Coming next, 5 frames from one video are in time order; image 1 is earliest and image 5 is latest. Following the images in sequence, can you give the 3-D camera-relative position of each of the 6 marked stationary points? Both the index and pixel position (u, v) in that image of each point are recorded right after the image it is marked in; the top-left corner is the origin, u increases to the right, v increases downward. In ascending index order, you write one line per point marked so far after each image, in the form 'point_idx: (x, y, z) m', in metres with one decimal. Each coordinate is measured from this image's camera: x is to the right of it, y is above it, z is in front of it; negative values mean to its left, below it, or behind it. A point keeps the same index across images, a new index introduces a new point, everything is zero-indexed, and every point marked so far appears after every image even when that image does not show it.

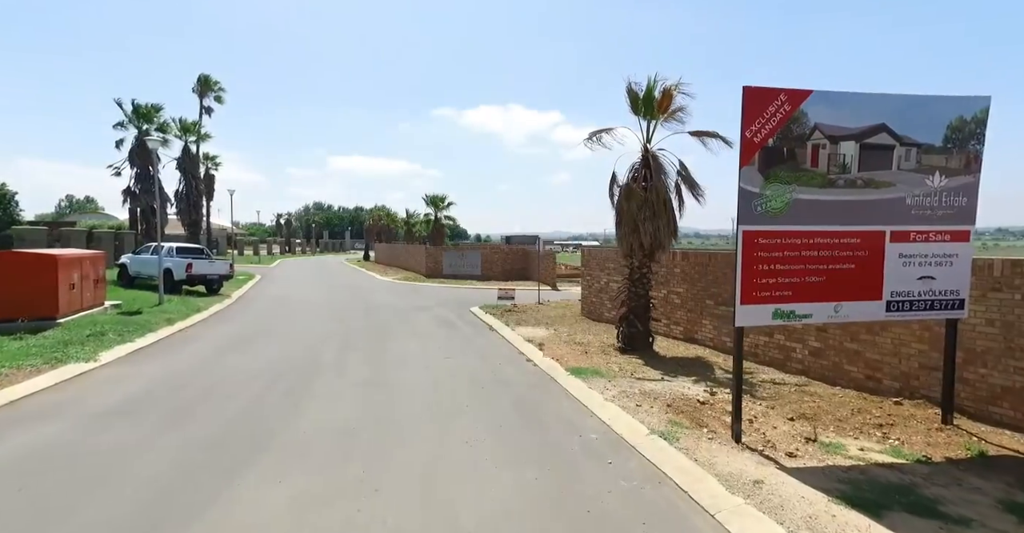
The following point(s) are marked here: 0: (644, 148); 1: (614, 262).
0: (+2.5, +2.2, +10.6) m
1: (+2.7, +0.1, +15.1) m
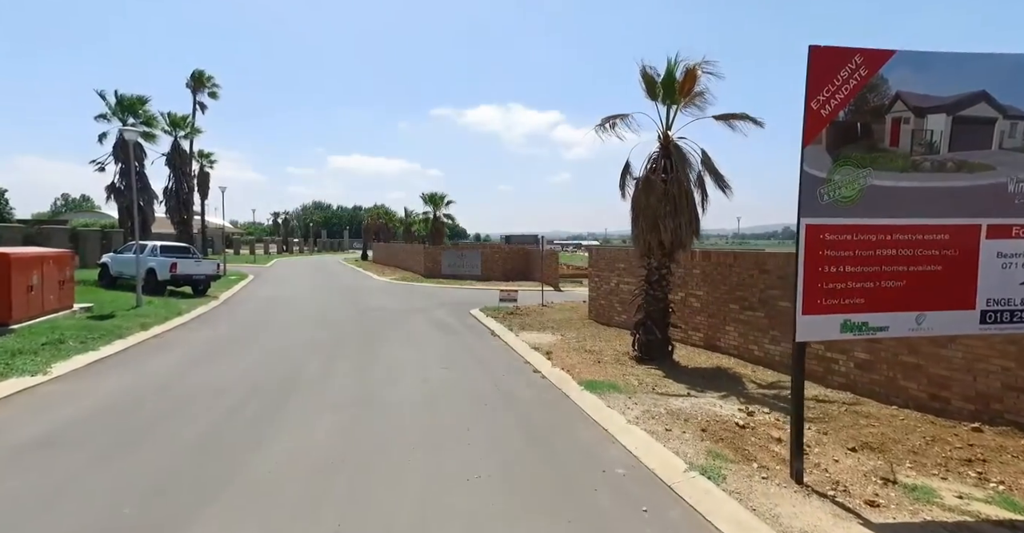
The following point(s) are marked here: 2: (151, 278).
0: (+2.5, +2.2, +9.6) m
1: (+2.8, +0.1, +14.1) m
2: (-12.0, -0.4, +18.9) m
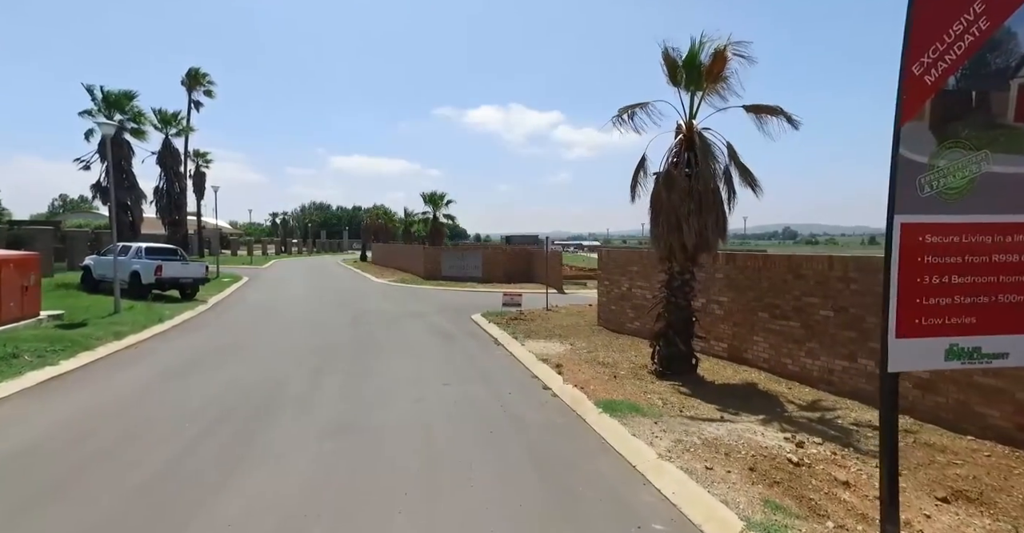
0: (+2.6, +2.1, +8.7) m
1: (+2.9, 0.0, +13.2) m
2: (-11.9, -0.5, +18.0) m
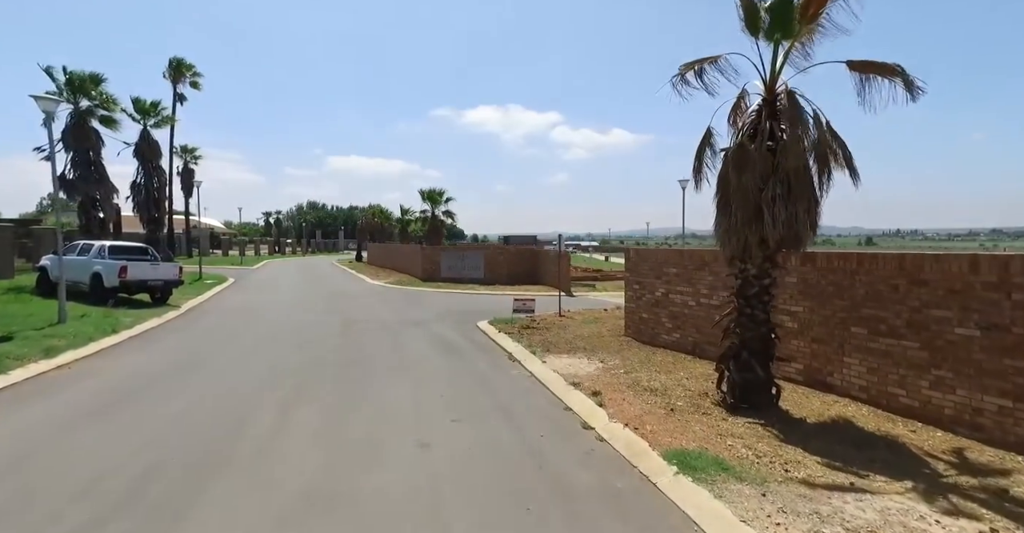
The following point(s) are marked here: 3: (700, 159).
0: (+3.0, +2.1, +6.7) m
1: (+3.2, 0.0, +11.2) m
2: (-11.6, -0.5, +15.9) m
3: (+2.4, +1.4, +7.4) m
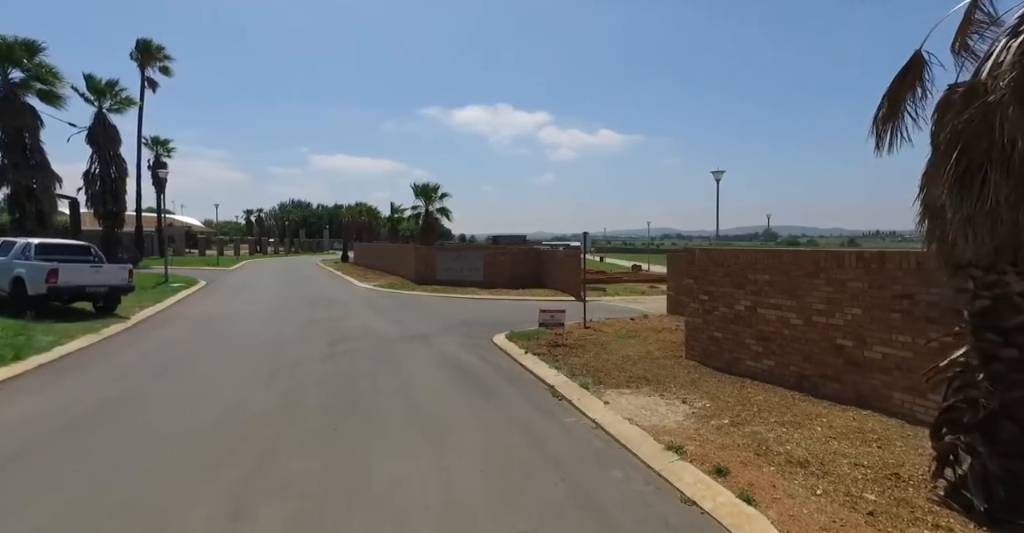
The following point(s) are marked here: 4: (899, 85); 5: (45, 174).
0: (+3.7, +2.0, +4.0) m
1: (+3.9, -0.1, +8.5) m
2: (-11.1, -0.6, +12.8) m
3: (+3.2, +1.3, +4.7) m
4: (+3.2, +1.5, +4.6) m
5: (-14.9, +2.9, +18.2) m
